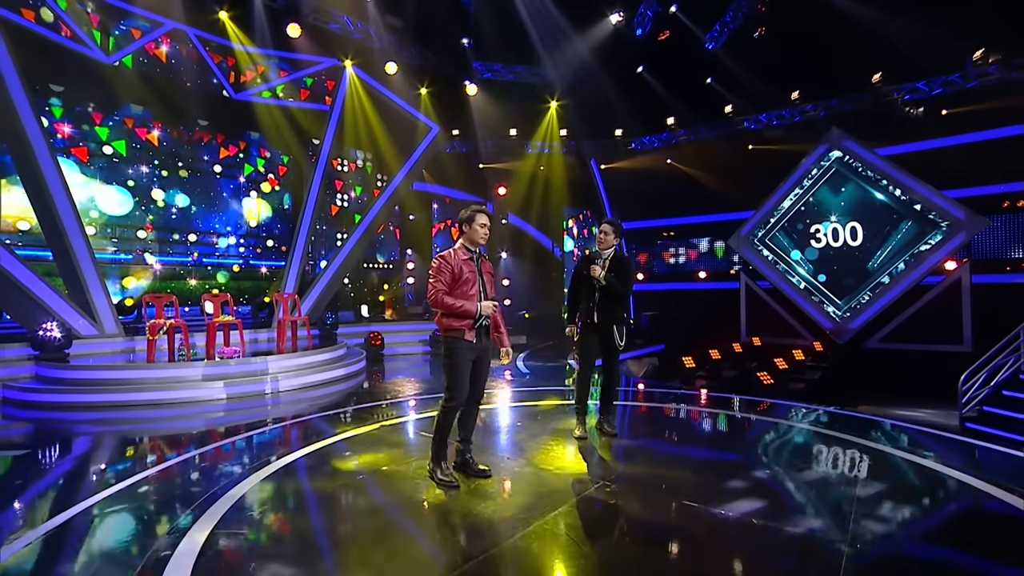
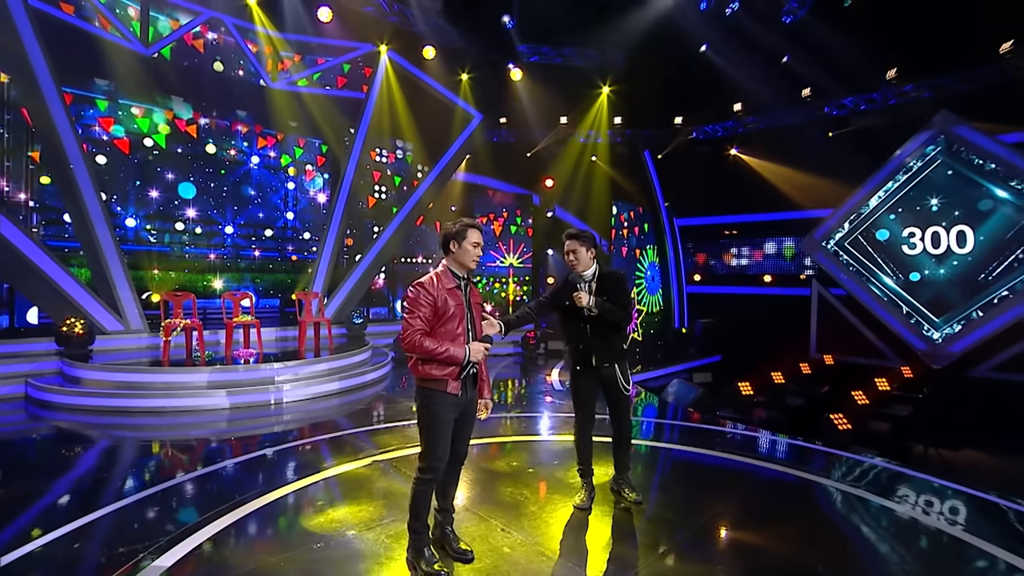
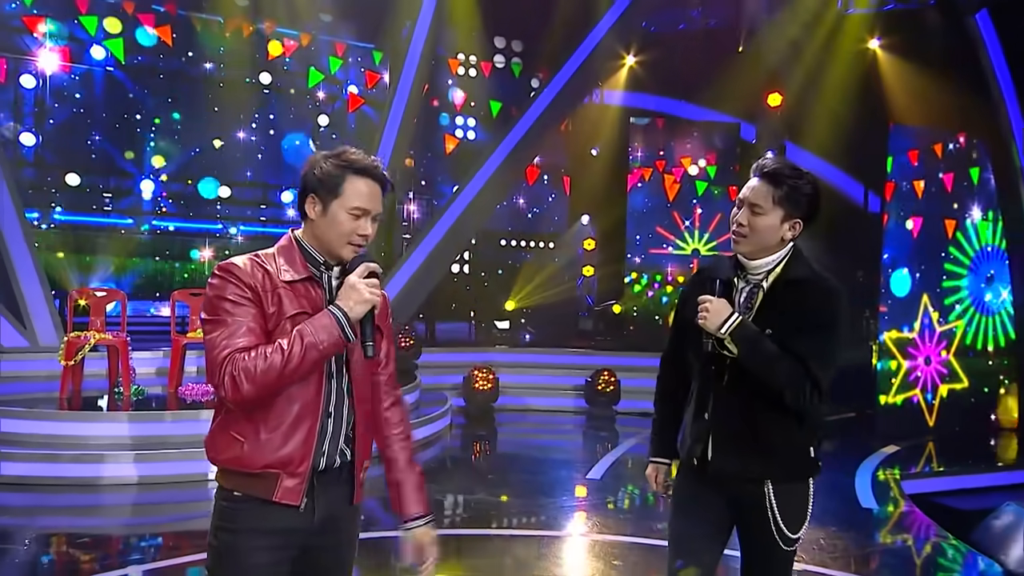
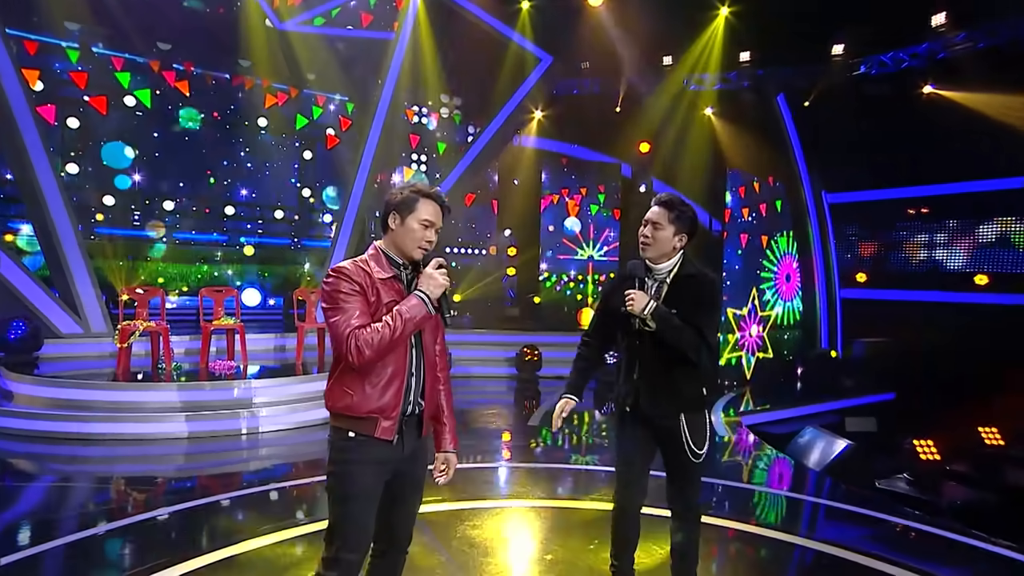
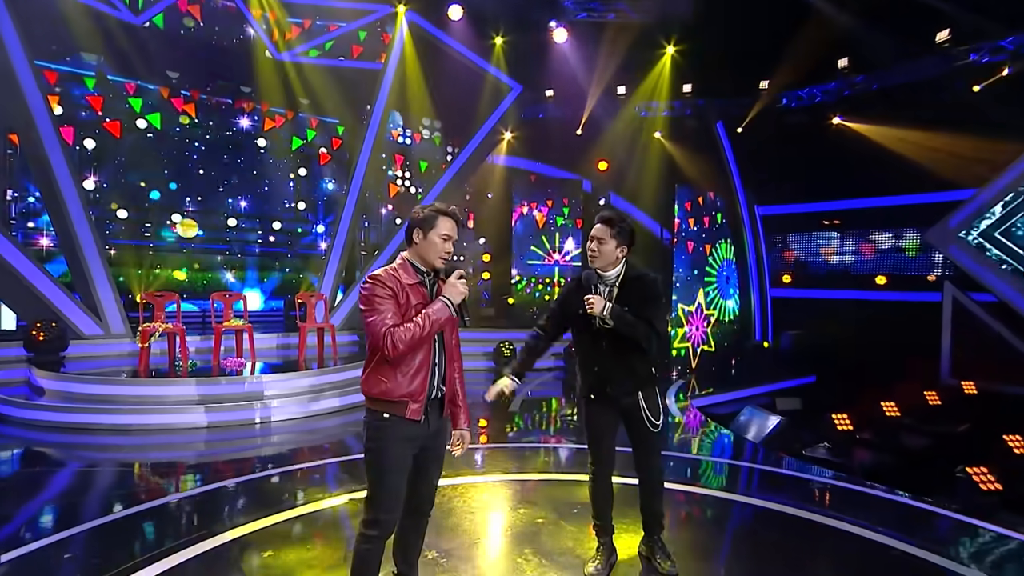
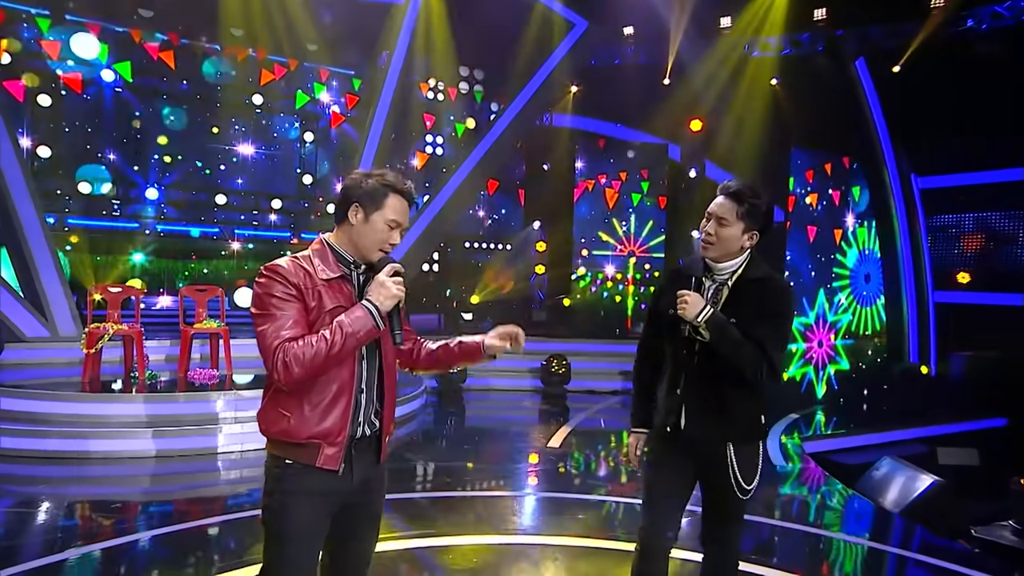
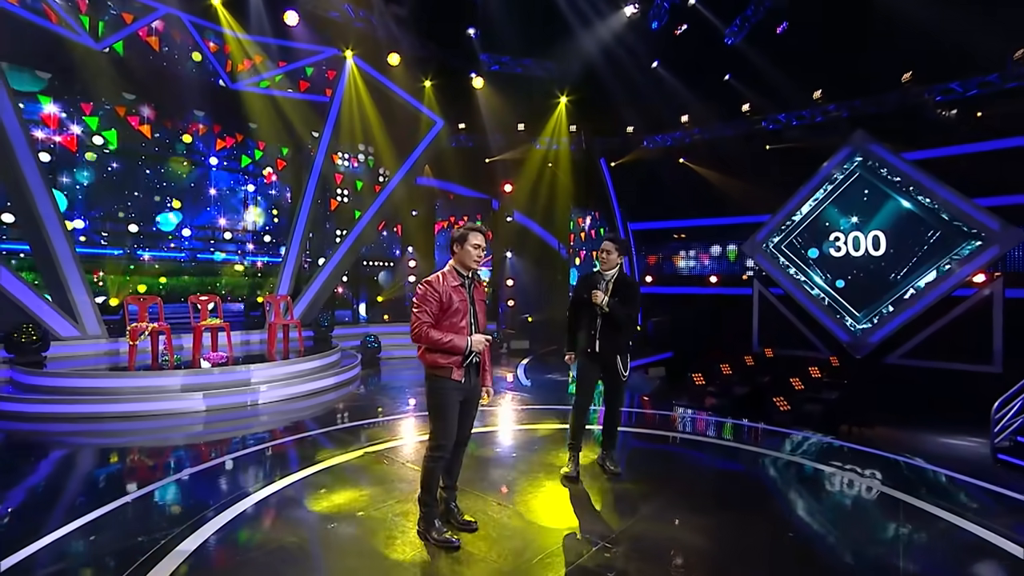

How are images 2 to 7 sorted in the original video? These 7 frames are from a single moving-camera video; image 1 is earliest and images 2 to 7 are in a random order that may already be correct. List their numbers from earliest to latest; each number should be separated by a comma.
7, 2, 5, 4, 6, 3
